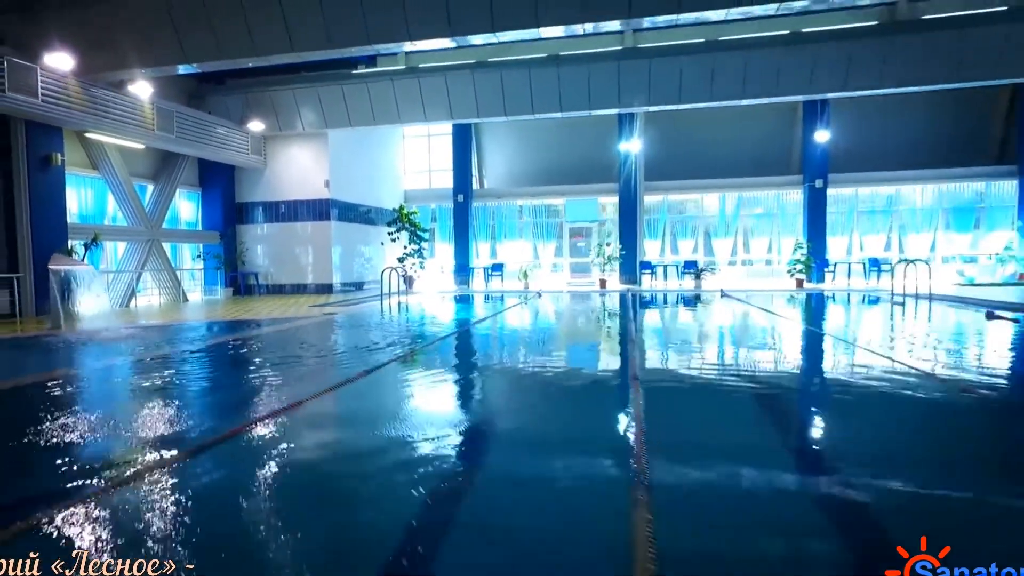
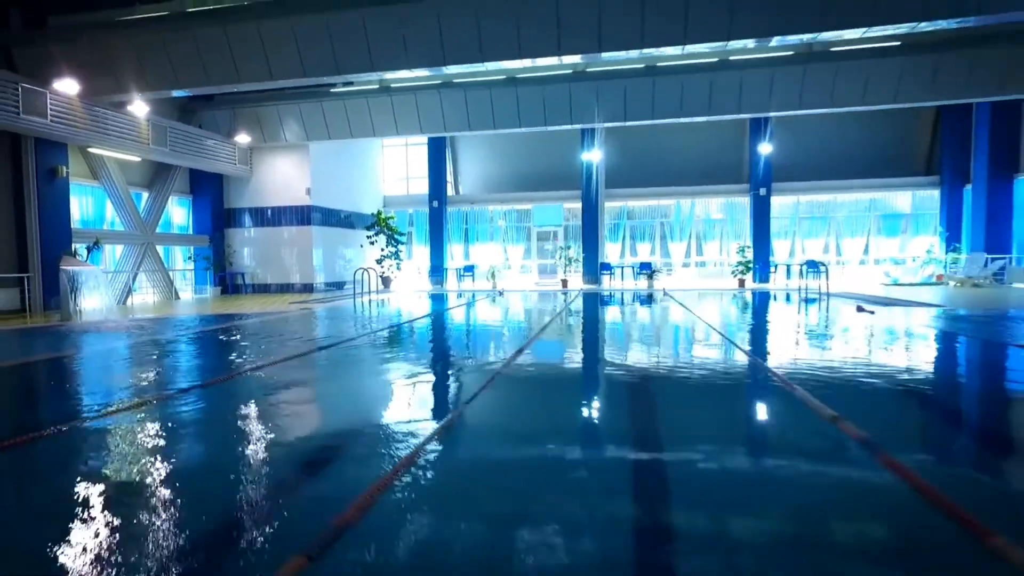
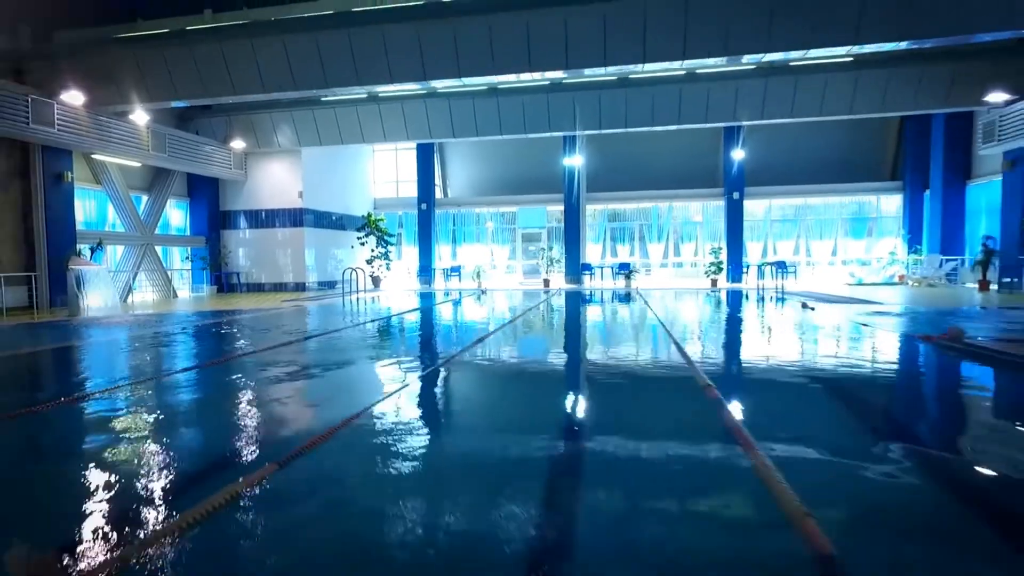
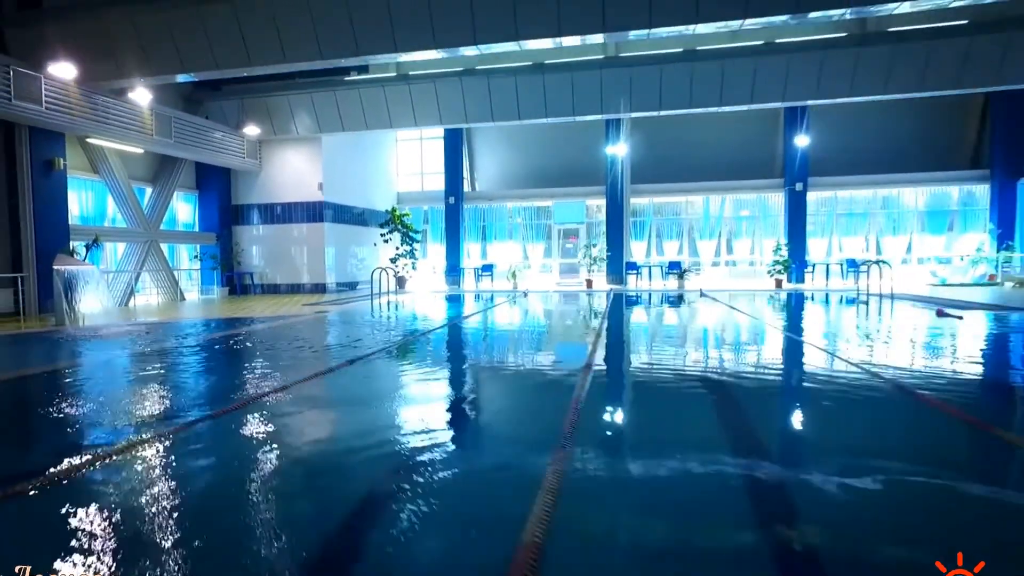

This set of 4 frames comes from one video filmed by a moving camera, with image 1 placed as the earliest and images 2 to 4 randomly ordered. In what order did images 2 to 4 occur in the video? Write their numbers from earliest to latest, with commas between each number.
4, 2, 3
